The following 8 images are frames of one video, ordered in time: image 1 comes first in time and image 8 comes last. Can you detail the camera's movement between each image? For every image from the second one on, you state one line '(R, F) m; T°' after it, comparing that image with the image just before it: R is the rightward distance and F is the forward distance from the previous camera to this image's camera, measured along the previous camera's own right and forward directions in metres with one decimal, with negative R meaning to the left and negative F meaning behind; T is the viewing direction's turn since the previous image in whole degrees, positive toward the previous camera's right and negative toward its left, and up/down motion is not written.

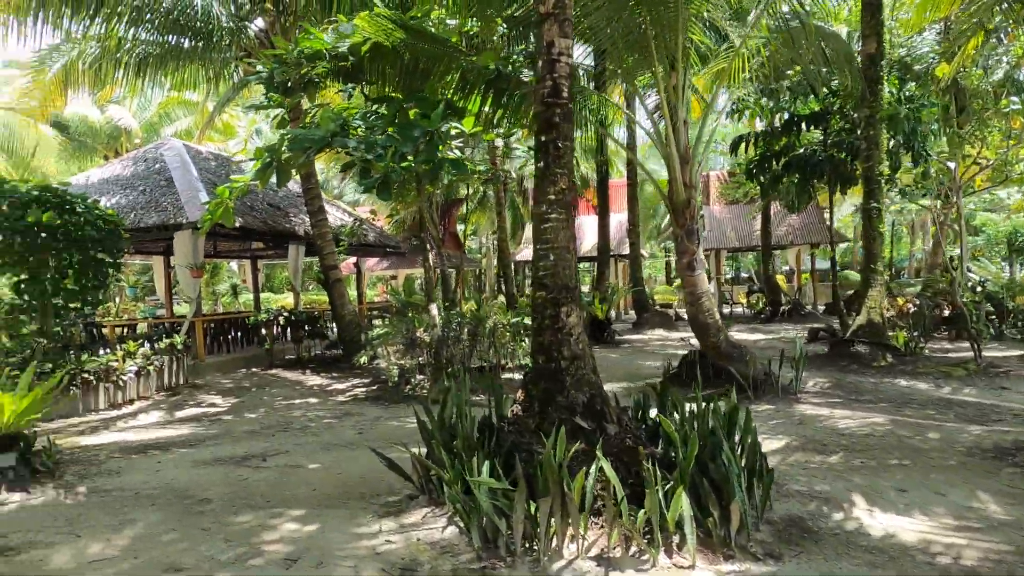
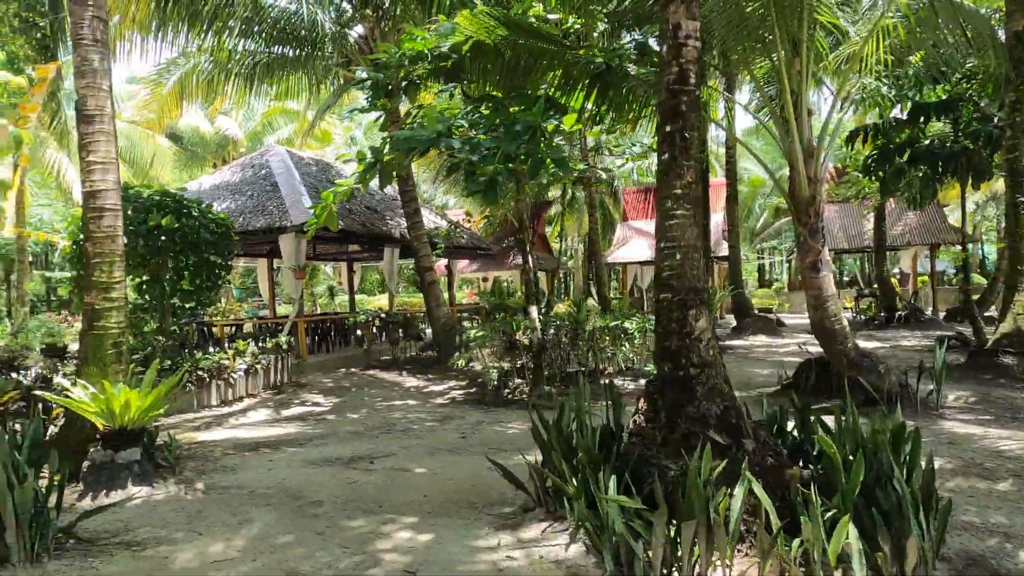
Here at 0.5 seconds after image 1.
(-0.2, +0.2) m; -7°
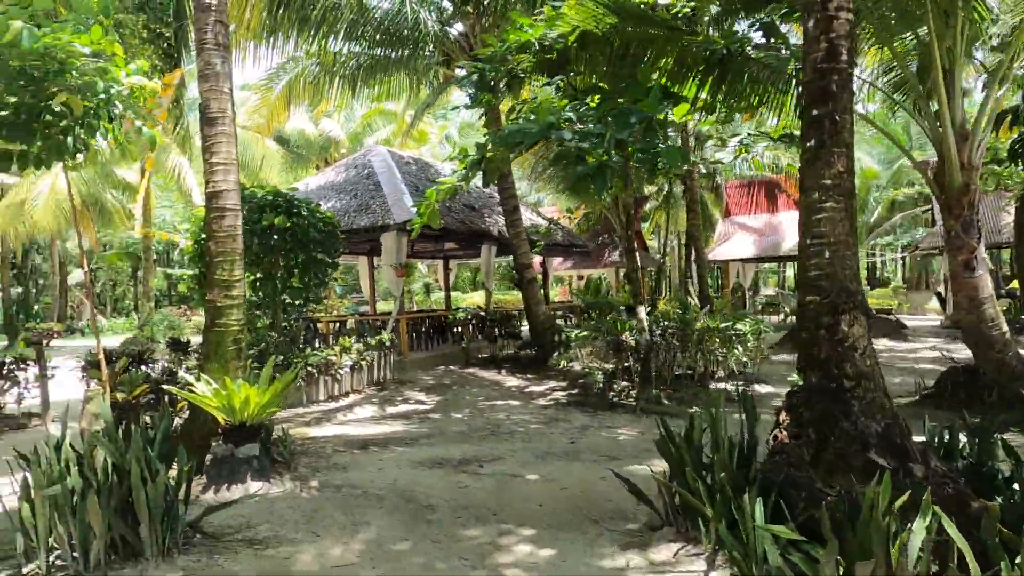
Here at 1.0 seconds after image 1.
(-0.2, +0.2) m; -8°
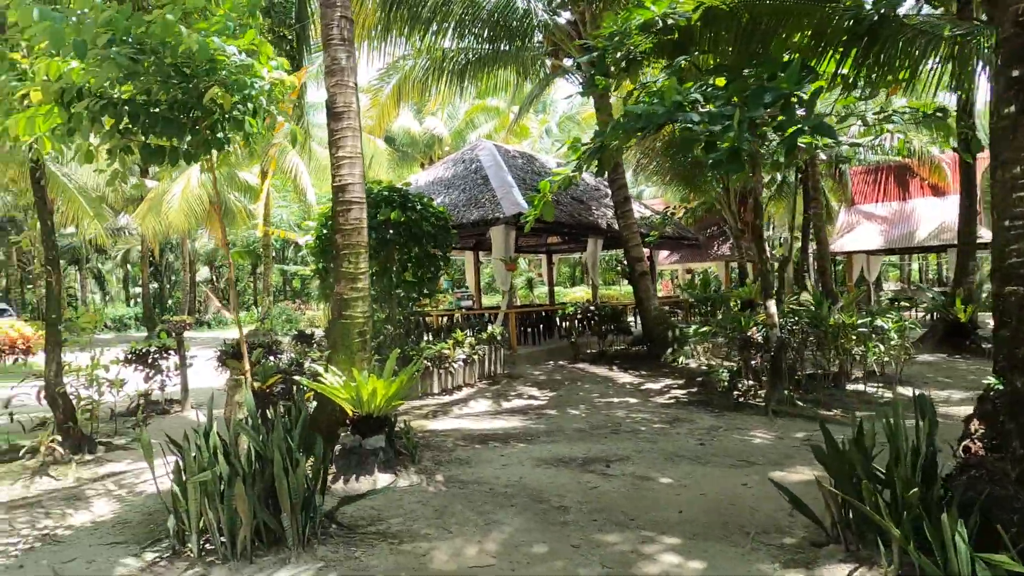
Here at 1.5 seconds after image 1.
(-0.2, +0.2) m; -8°
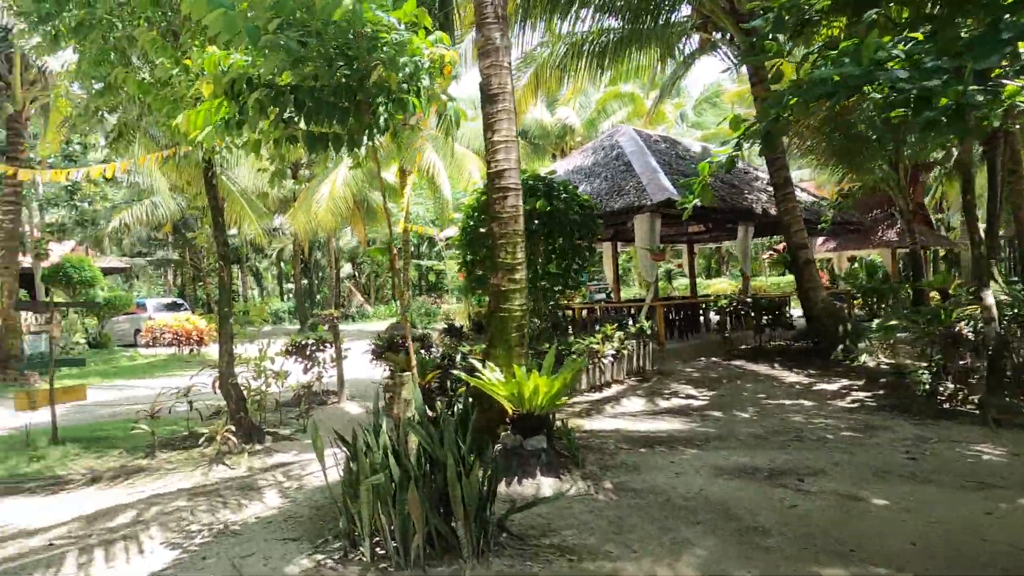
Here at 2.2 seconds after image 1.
(-0.3, +0.4) m; -11°
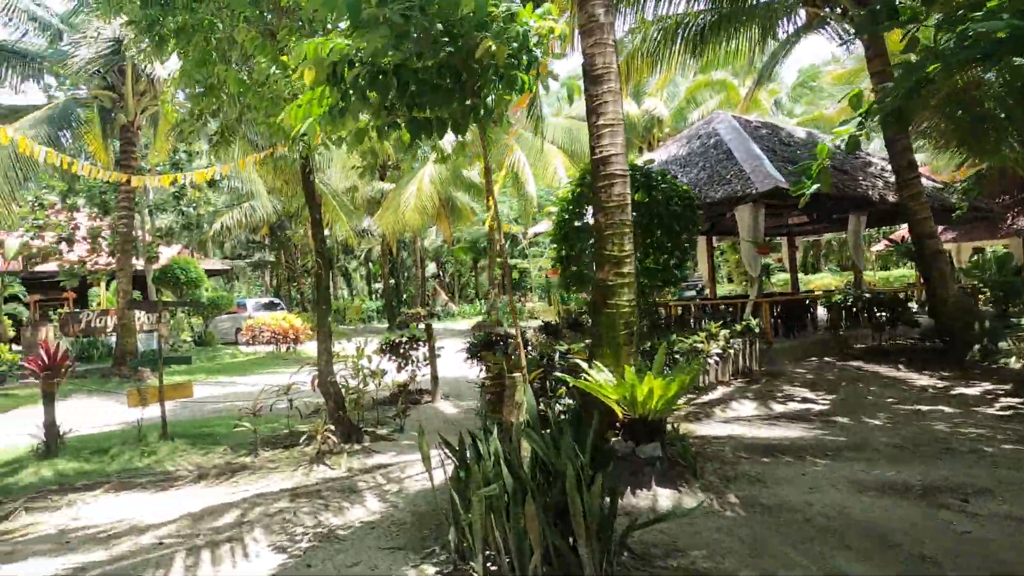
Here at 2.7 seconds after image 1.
(-0.2, +0.3) m; -7°
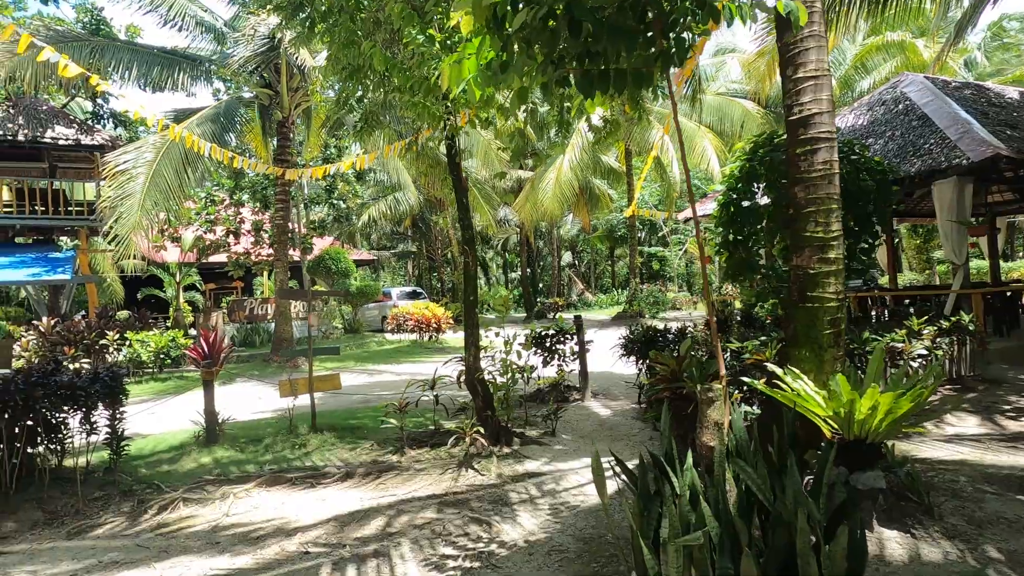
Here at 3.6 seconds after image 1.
(-0.3, +0.6) m; -11°
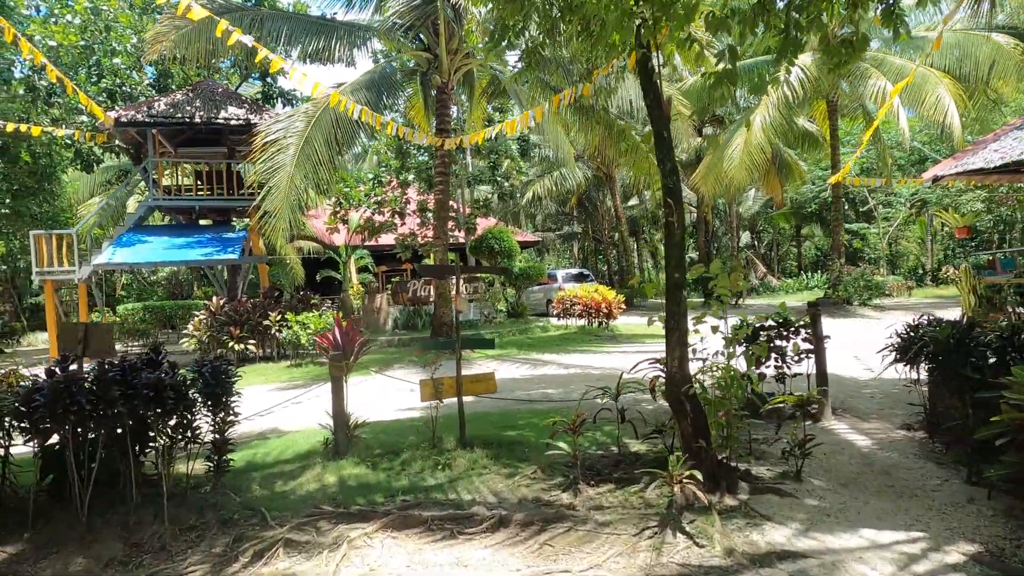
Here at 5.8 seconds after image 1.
(-0.3, +1.6) m; -14°
